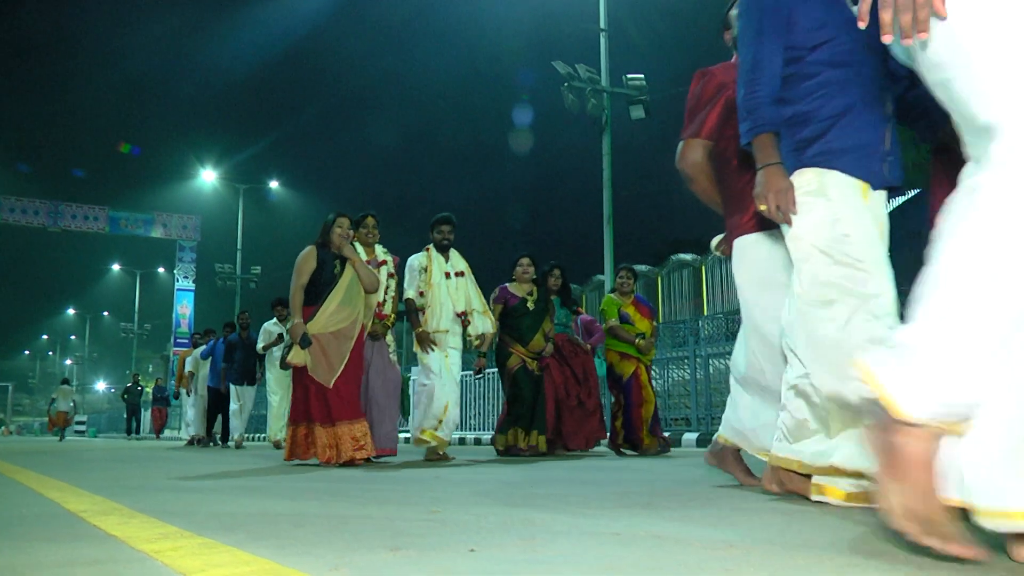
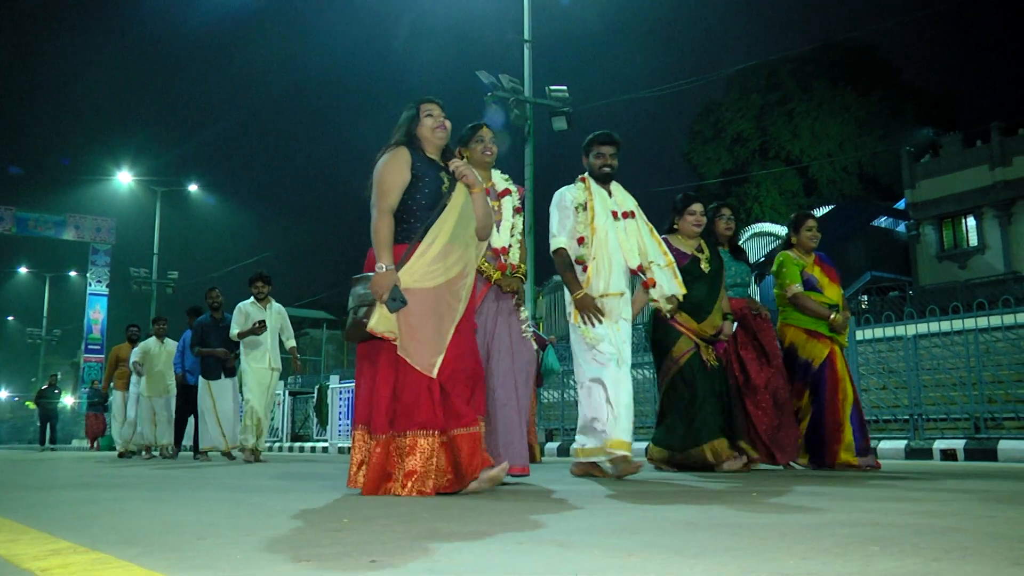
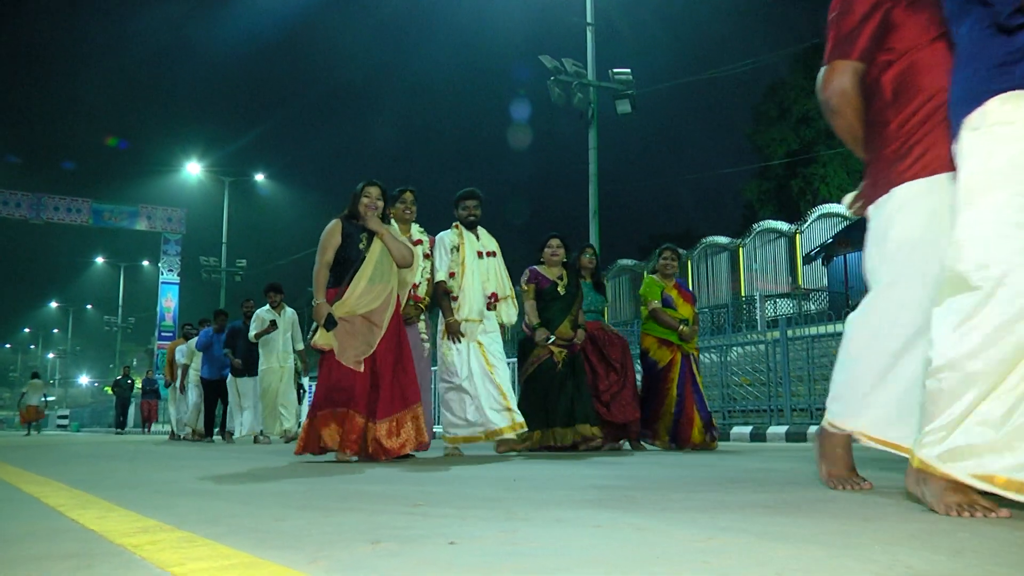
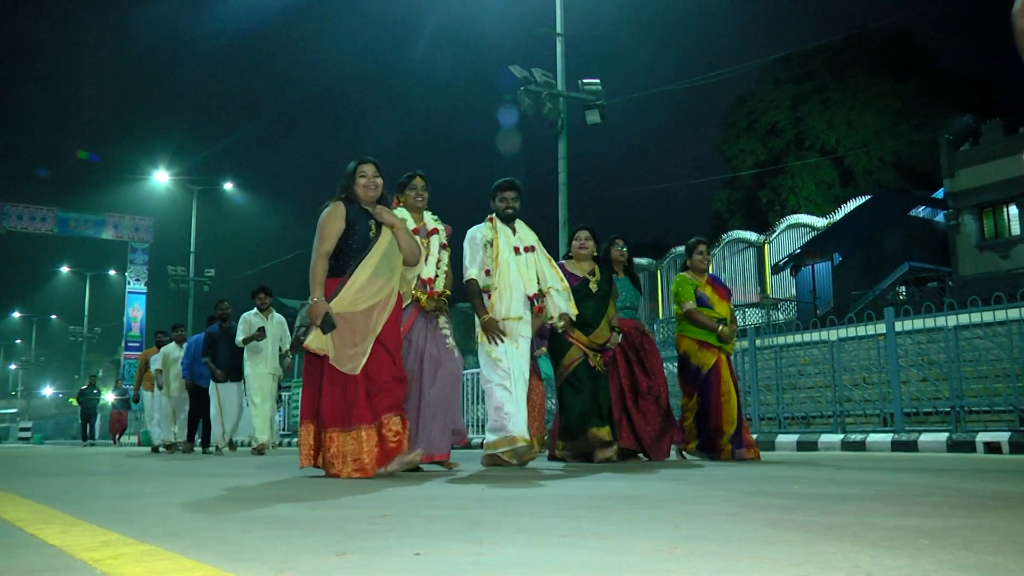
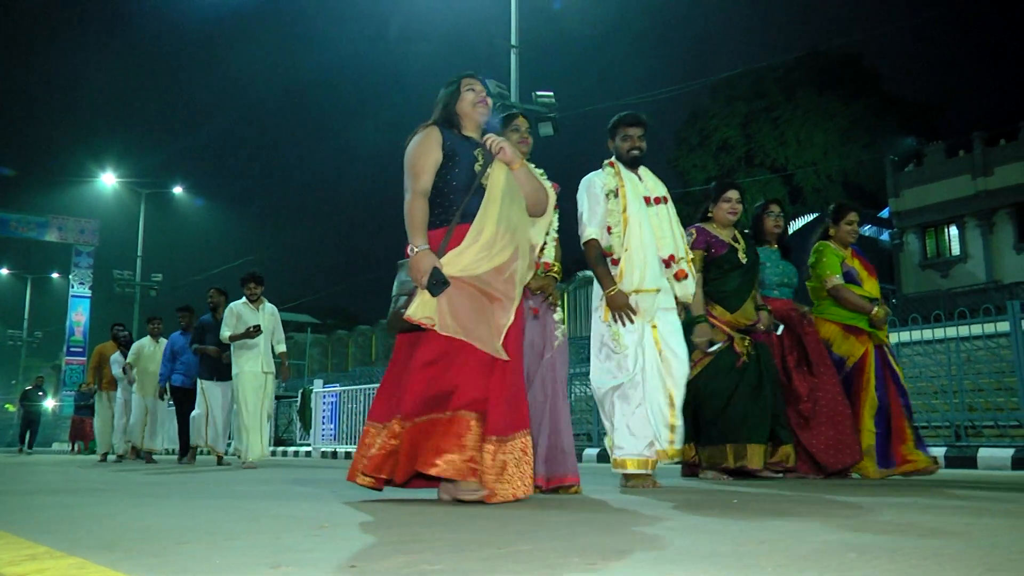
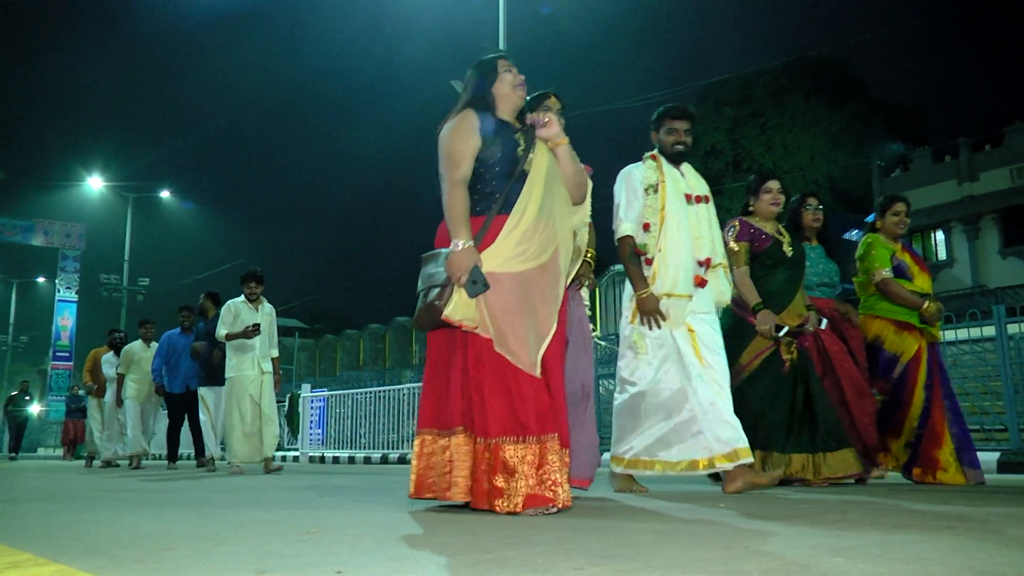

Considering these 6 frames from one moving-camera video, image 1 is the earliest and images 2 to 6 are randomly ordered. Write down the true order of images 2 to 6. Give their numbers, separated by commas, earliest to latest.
3, 4, 2, 5, 6
